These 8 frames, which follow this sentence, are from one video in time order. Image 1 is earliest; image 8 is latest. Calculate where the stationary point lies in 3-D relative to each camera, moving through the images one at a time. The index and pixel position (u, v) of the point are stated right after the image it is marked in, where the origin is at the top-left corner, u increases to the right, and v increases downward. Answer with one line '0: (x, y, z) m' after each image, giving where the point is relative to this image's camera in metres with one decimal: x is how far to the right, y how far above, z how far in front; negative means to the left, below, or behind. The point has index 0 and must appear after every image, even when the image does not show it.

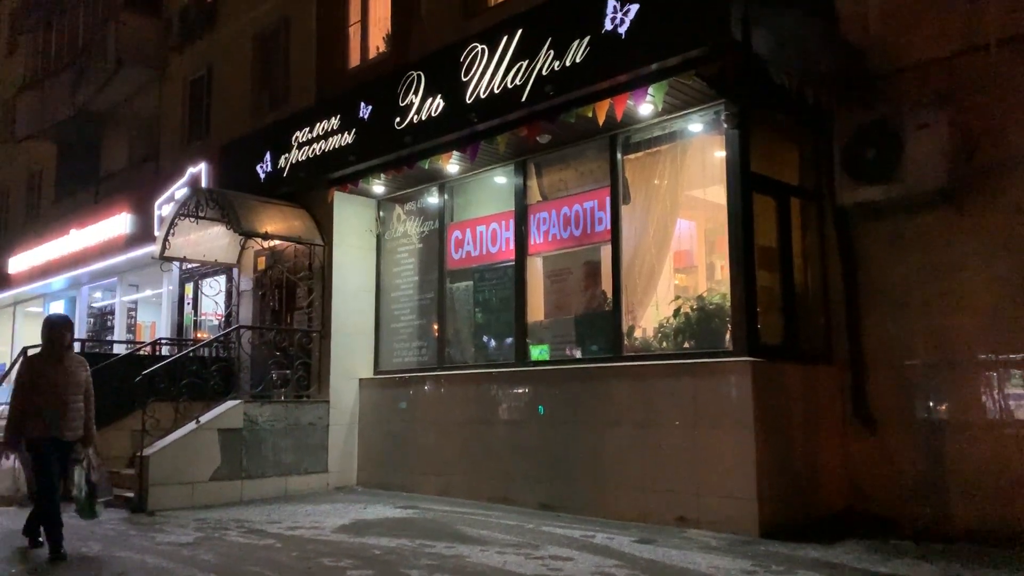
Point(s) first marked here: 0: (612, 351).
0: (+0.9, -0.6, +7.8) m
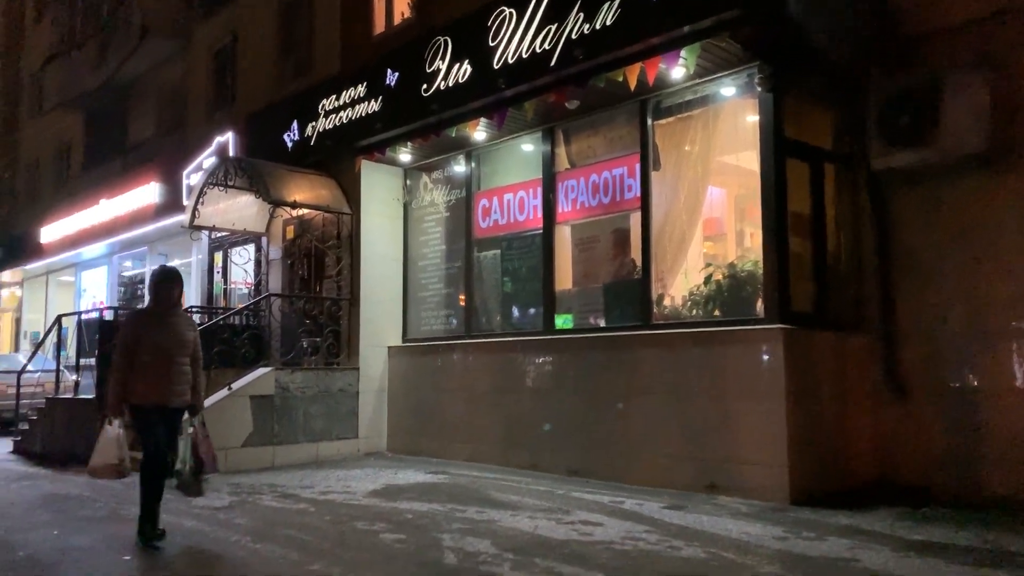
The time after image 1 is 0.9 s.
0: (+1.2, -0.3, +7.8) m
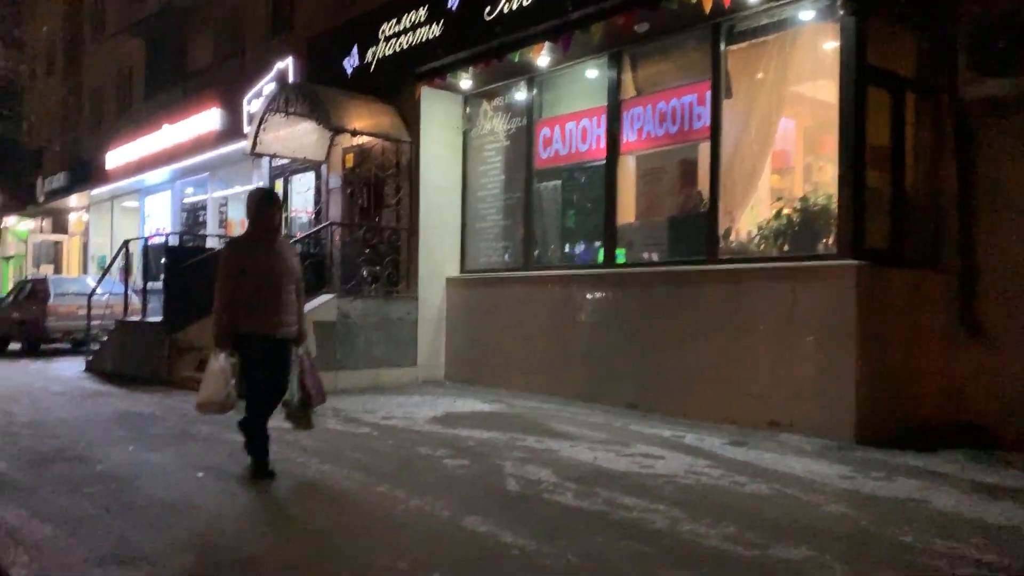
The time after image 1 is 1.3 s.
0: (+1.7, +0.3, +7.6) m
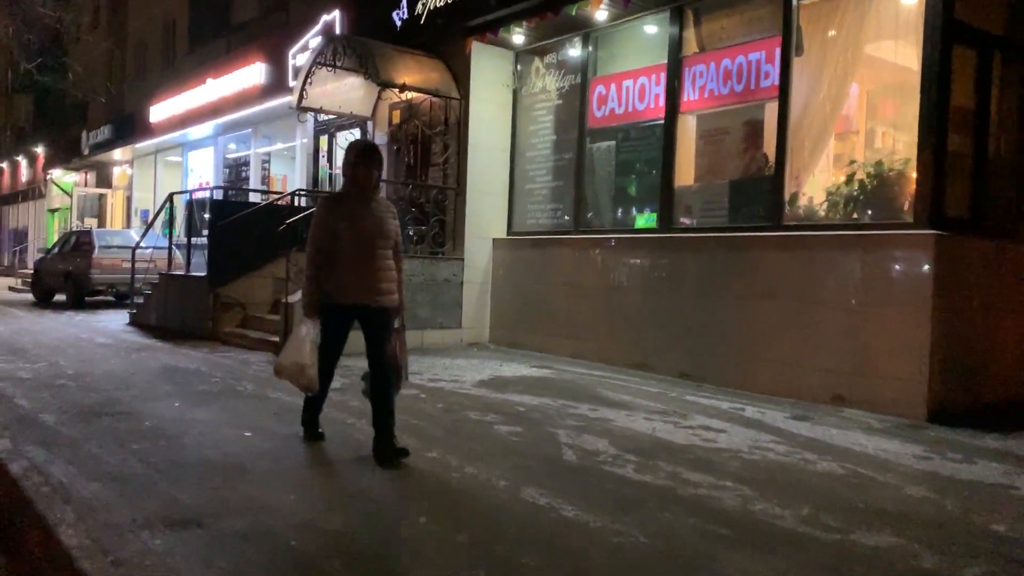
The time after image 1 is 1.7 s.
0: (+2.2, +0.6, +7.3) m
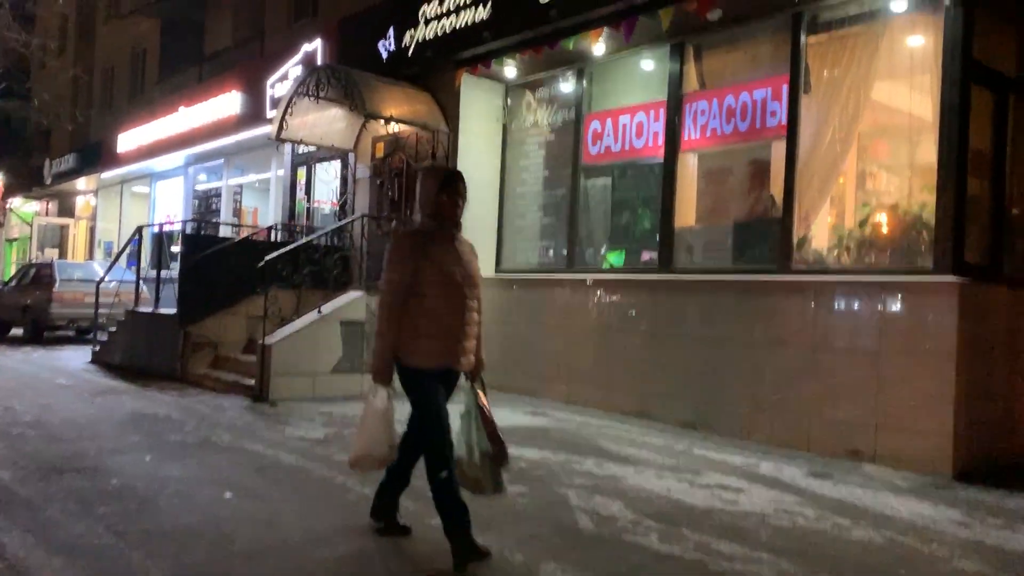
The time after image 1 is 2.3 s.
0: (+2.2, +0.2, +7.0) m
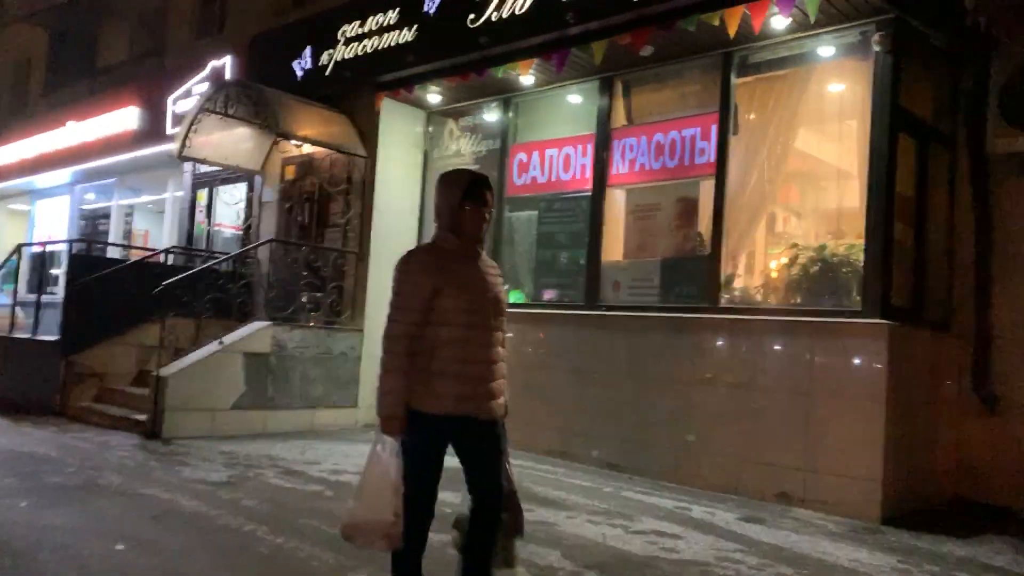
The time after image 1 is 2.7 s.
0: (+1.6, -0.1, +6.9) m
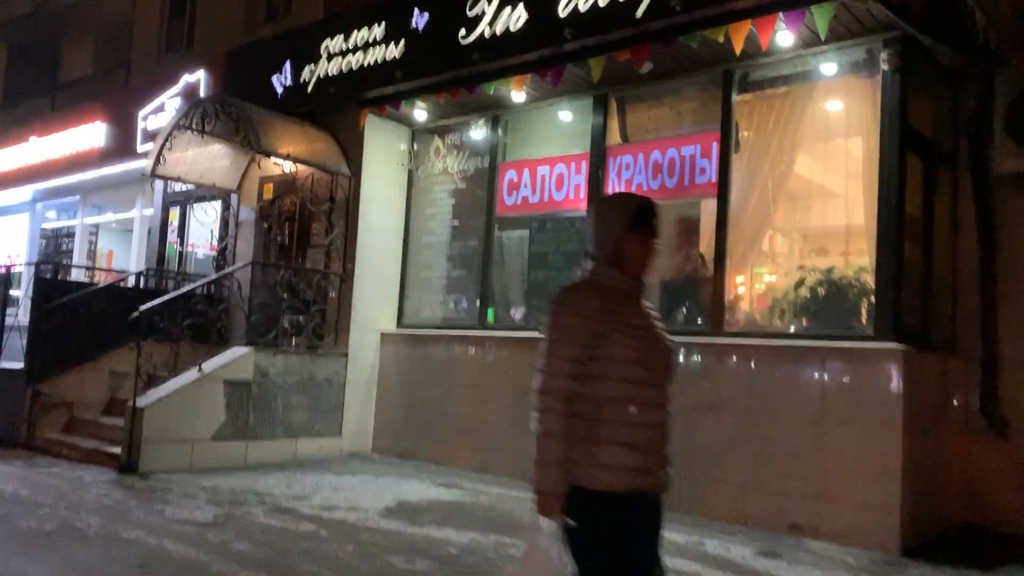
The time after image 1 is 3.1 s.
0: (+1.5, -0.3, +6.7) m
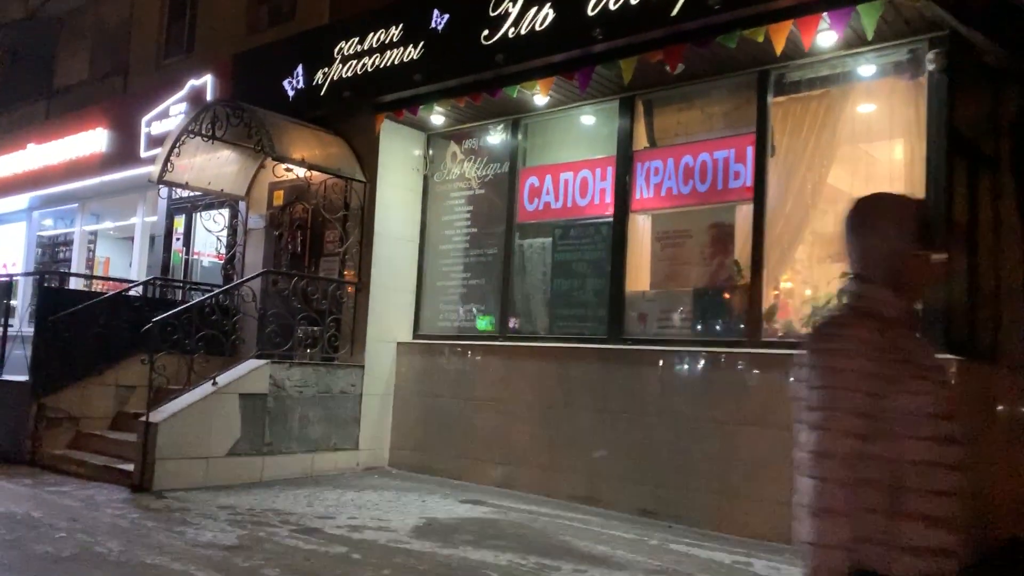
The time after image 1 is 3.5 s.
0: (+1.8, -0.3, +6.5) m
